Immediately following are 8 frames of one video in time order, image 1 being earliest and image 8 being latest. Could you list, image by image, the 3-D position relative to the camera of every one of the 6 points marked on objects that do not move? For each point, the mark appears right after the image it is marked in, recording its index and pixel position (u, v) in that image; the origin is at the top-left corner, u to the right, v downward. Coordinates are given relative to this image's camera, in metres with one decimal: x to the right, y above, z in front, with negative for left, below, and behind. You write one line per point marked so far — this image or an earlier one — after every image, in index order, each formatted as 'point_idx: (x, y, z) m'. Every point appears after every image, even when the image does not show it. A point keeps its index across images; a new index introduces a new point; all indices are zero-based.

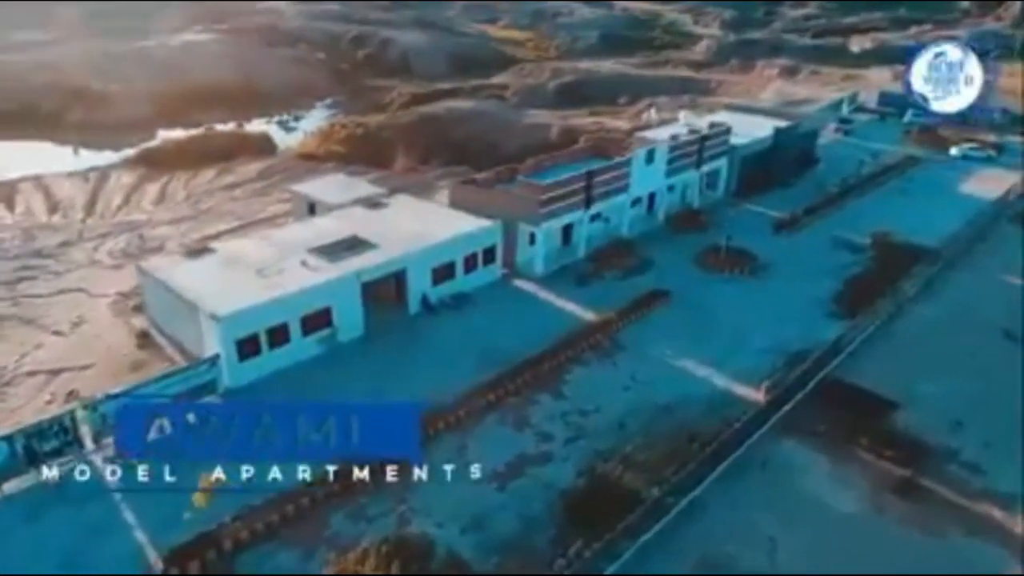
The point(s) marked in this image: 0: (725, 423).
0: (+5.7, -3.9, +20.0) m
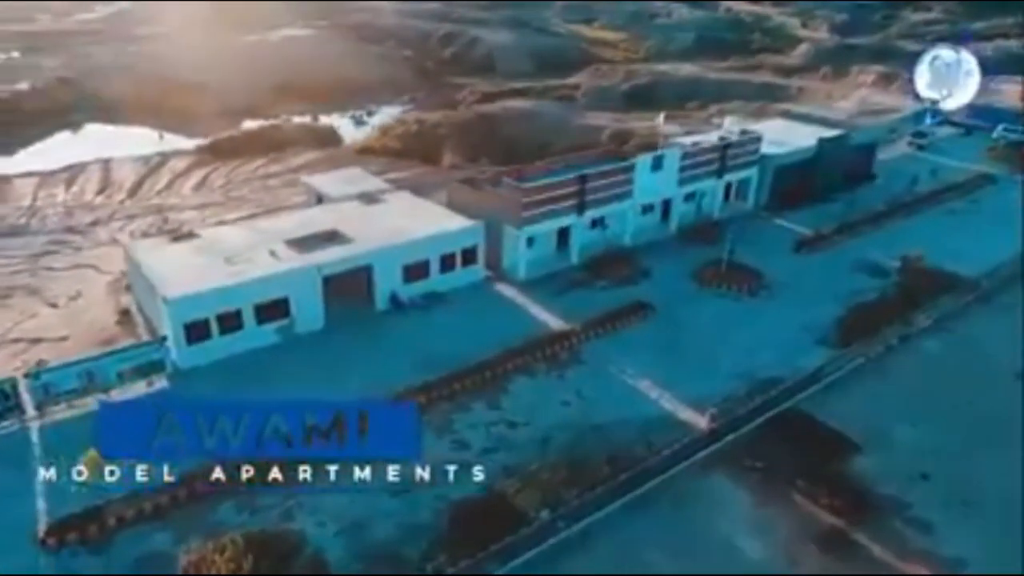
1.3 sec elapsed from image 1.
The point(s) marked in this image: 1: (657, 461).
0: (+3.5, -4.3, +18.7) m
1: (+3.7, -4.4, +18.2) m
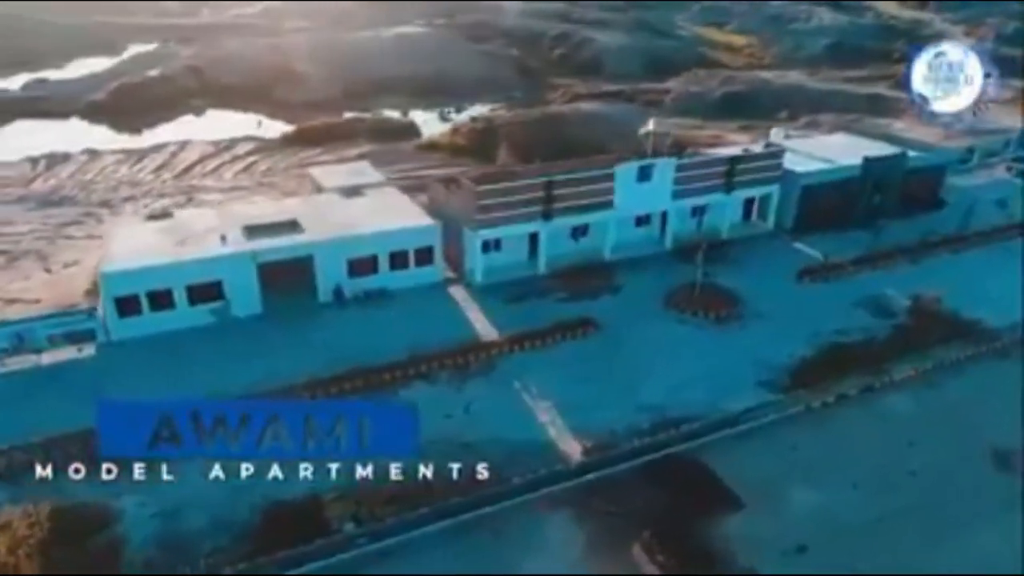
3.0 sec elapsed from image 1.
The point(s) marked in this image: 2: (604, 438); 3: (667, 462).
0: (-0.4, -4.6, +17.6) m
1: (-0.3, -4.8, +17.0) m
2: (+2.4, -4.0, +19.1) m
3: (+3.9, -4.5, +18.2) m
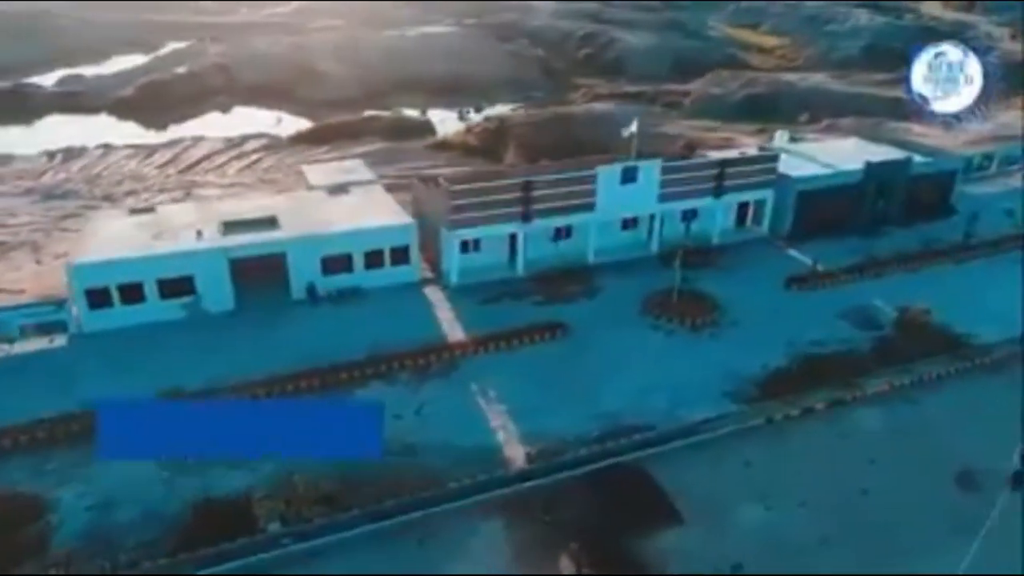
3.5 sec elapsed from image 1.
0: (-1.9, -4.7, +17.3) m
1: (-1.8, -4.8, +16.8) m
2: (+1.0, -4.1, +18.7) m
3: (+2.4, -4.6, +17.7) m
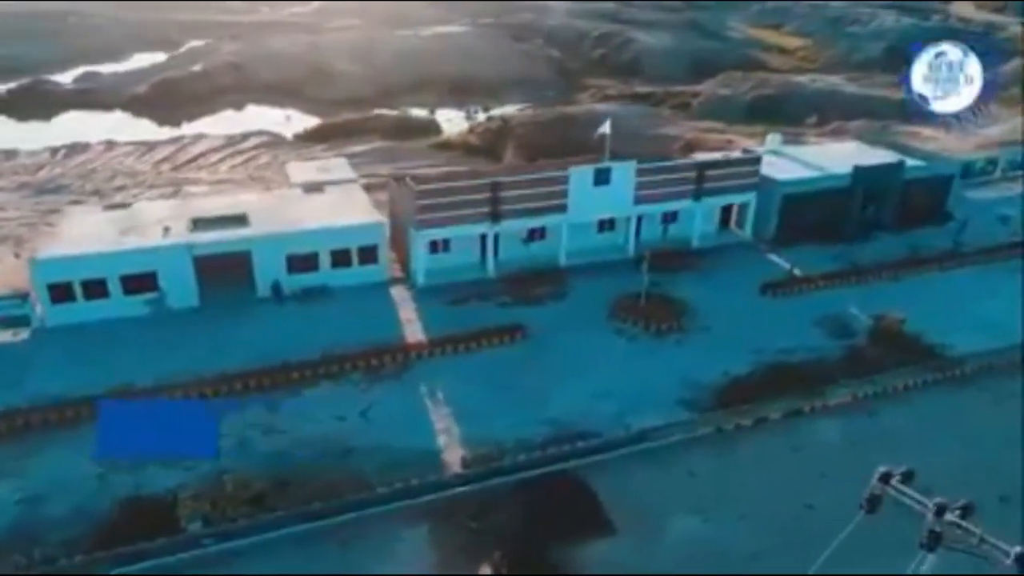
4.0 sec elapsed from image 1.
0: (-3.5, -4.7, +17.1) m
1: (-3.4, -4.8, +16.5) m
2: (-0.5, -4.2, +18.3) m
3: (+0.8, -4.7, +17.3) m
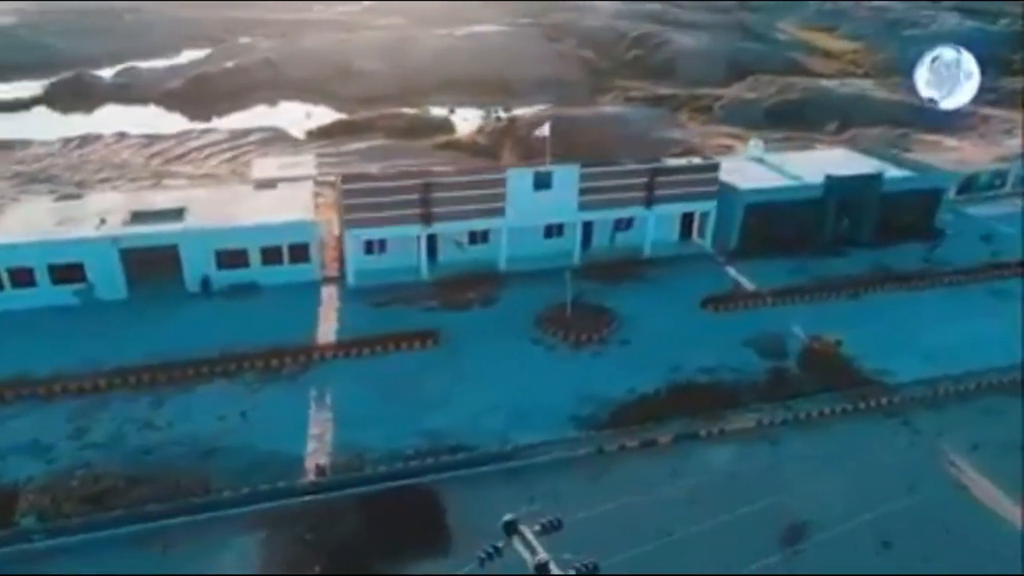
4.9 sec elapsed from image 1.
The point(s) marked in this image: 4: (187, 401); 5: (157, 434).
0: (-7.0, -4.7, +16.8) m
1: (-6.9, -4.8, +16.2) m
2: (-3.9, -4.3, +17.8) m
3: (-2.6, -4.8, +16.7) m
4: (-9.0, -3.1, +20.1) m
5: (-9.3, -3.8, +18.6) m
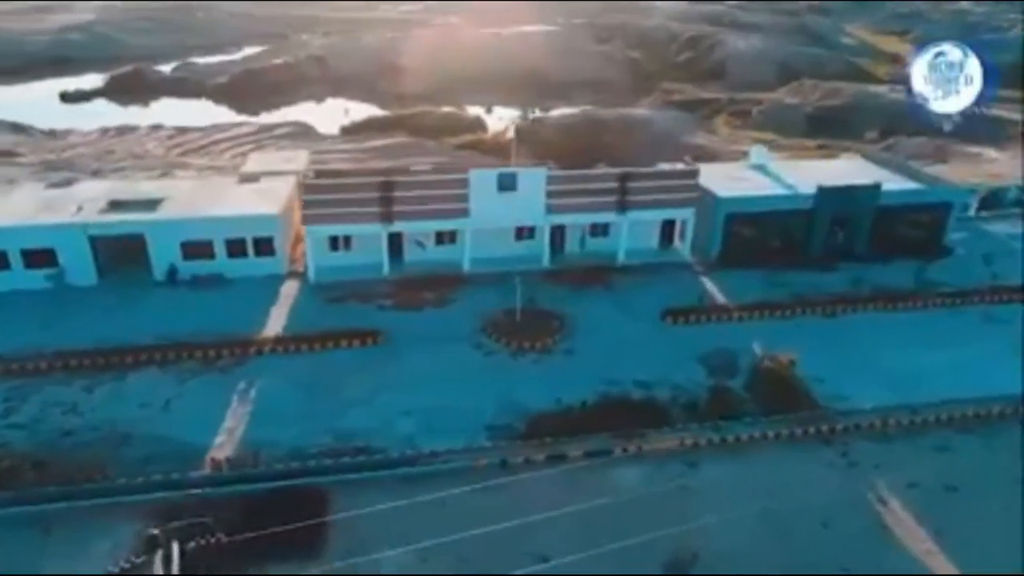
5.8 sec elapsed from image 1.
0: (-9.5, -4.4, +17.0) m
1: (-9.5, -4.6, +16.5) m
2: (-6.3, -4.2, +17.8) m
3: (-5.2, -4.8, +16.6) m
4: (-11.2, -2.8, +20.5) m
5: (-11.6, -3.5, +19.1) m
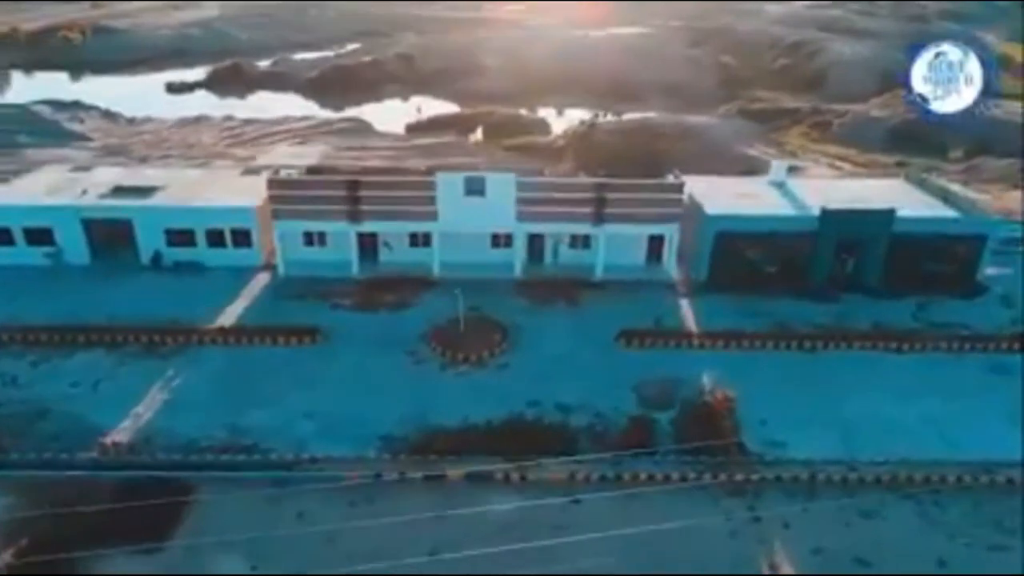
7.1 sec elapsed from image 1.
0: (-12.4, -4.0, +17.8) m
1: (-12.5, -4.1, +17.3) m
2: (-9.1, -3.9, +18.1) m
3: (-8.2, -4.6, +16.7) m
4: (-13.4, -2.3, +21.5) m
5: (-14.1, -2.9, +20.2) m
